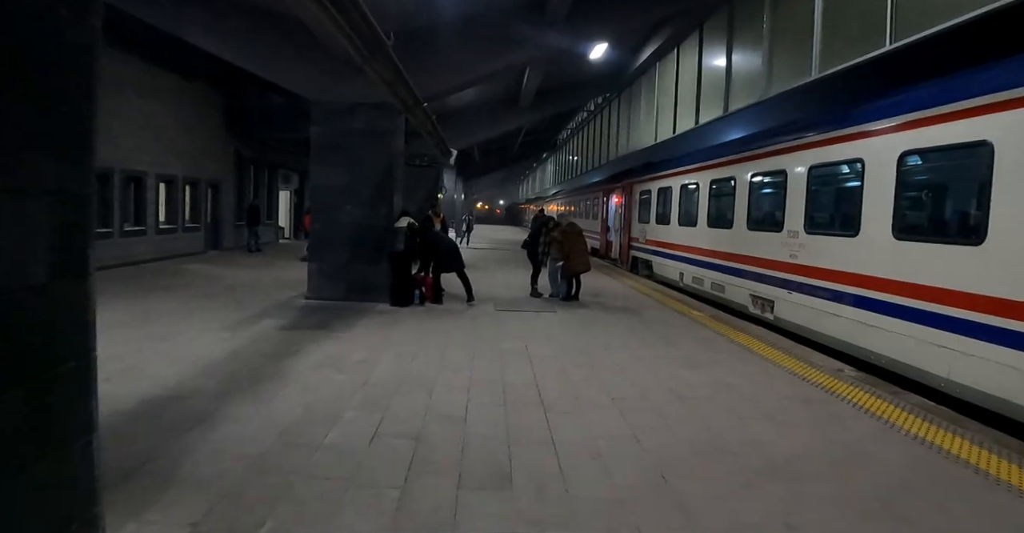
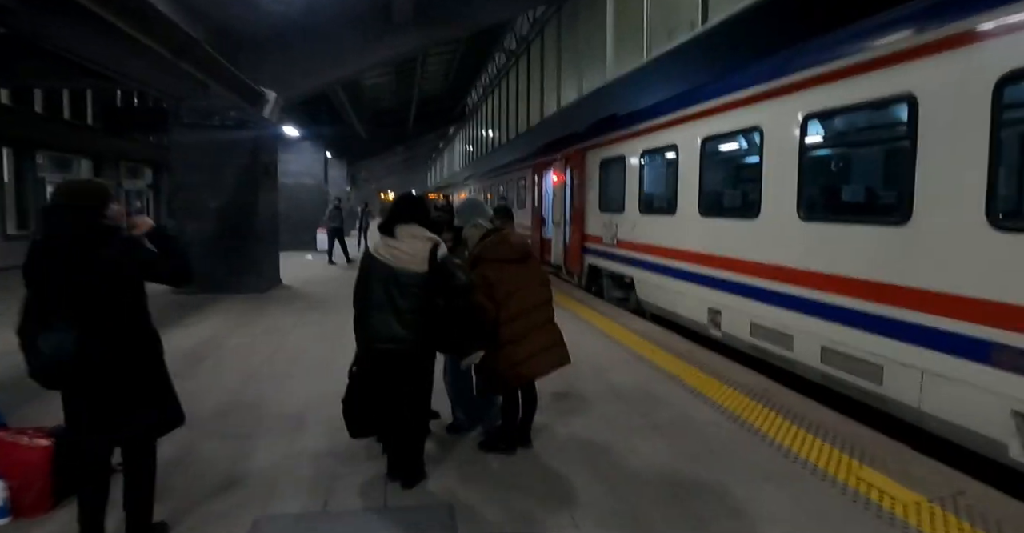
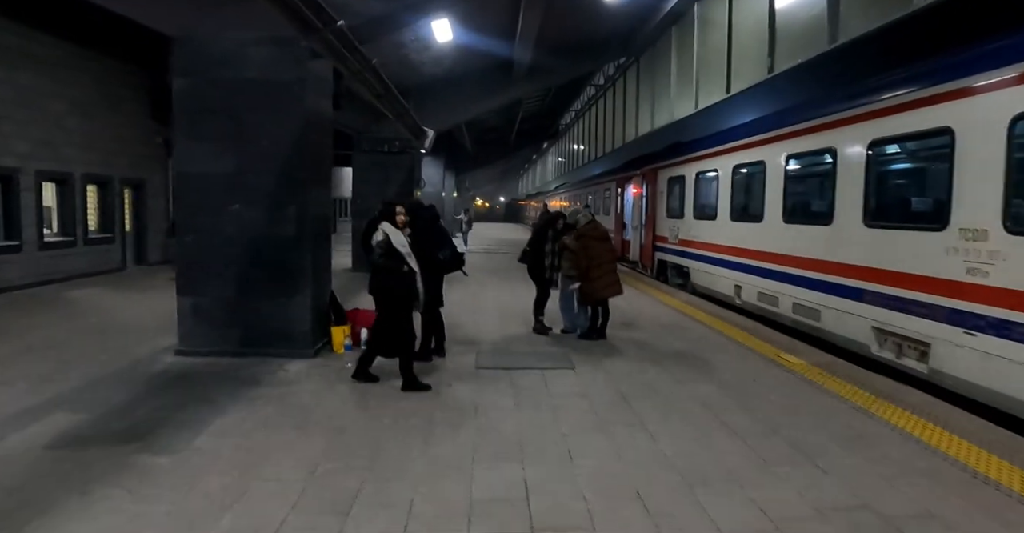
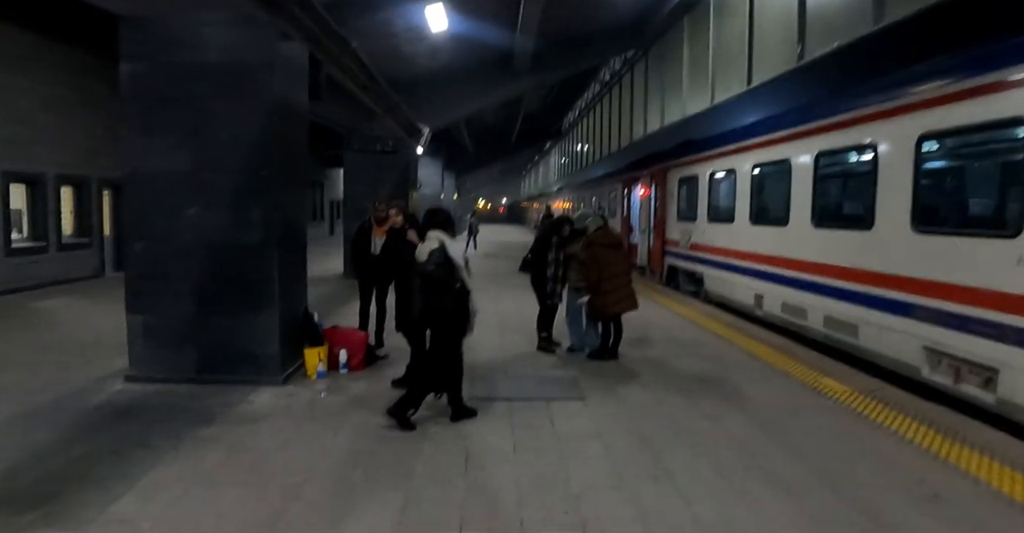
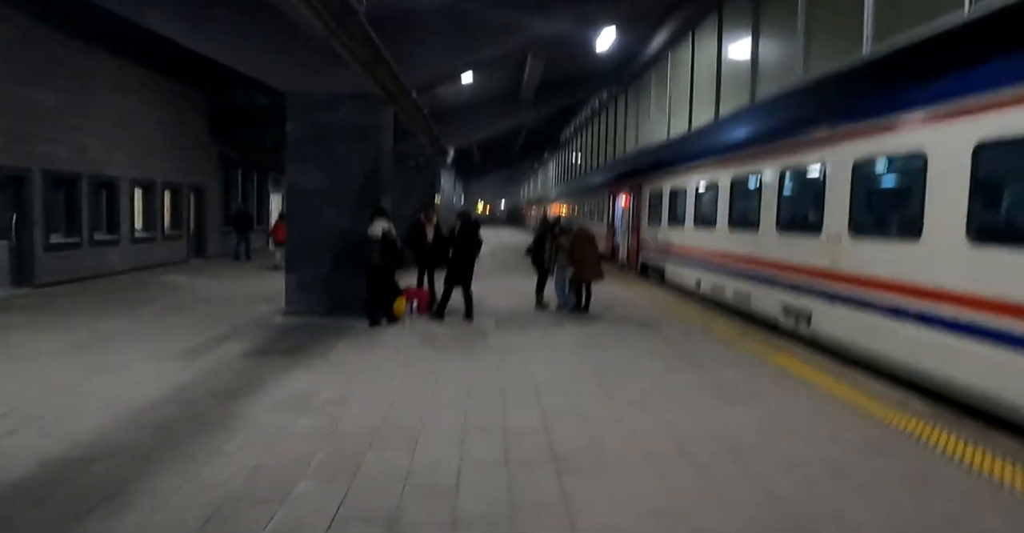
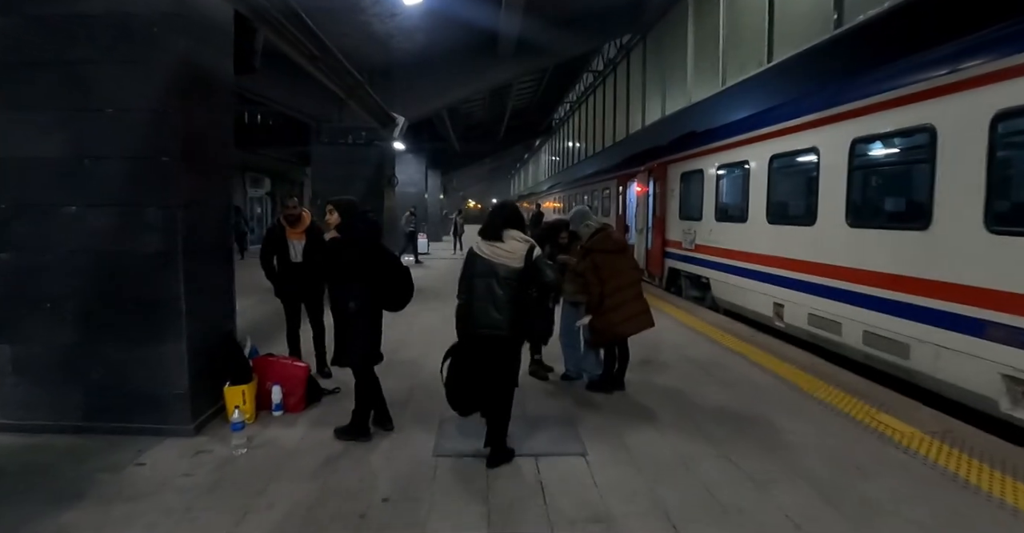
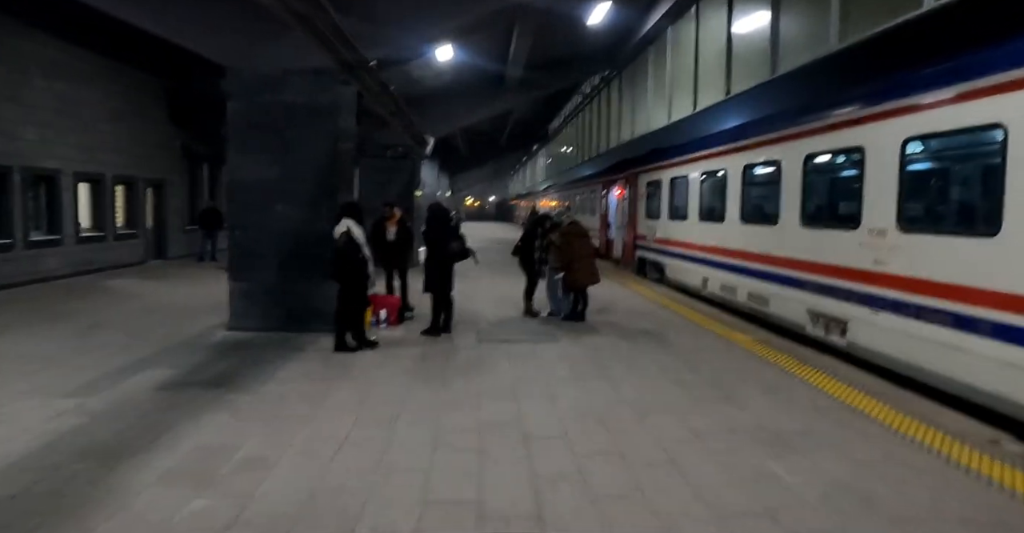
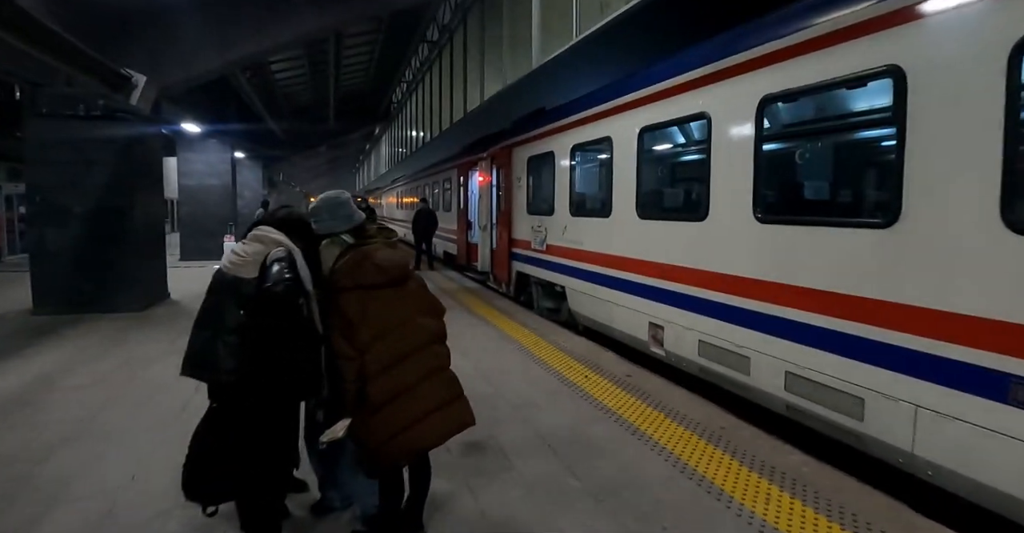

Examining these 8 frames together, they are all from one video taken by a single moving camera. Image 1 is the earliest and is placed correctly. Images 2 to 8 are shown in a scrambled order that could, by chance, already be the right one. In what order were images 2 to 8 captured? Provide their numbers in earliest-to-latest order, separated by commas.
5, 7, 3, 4, 6, 2, 8
